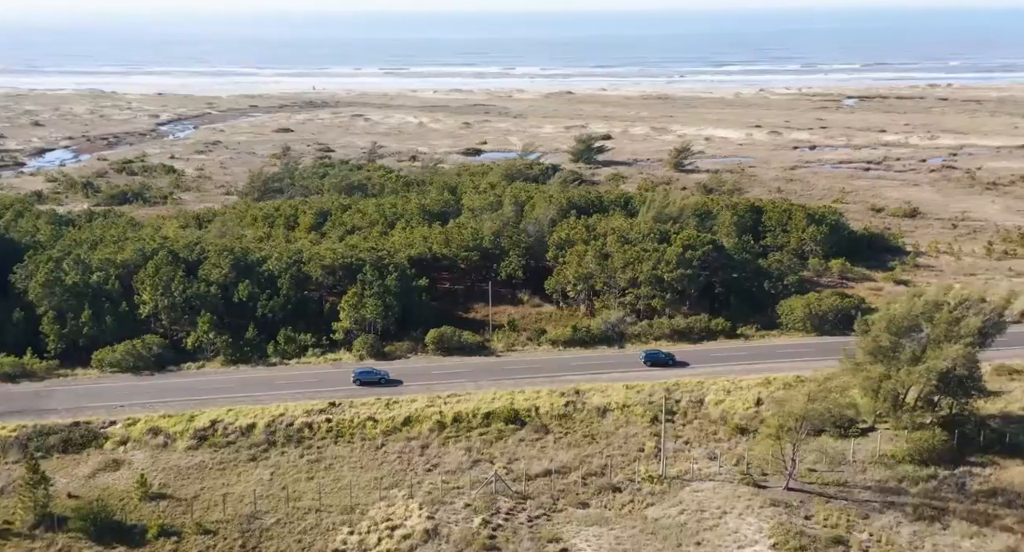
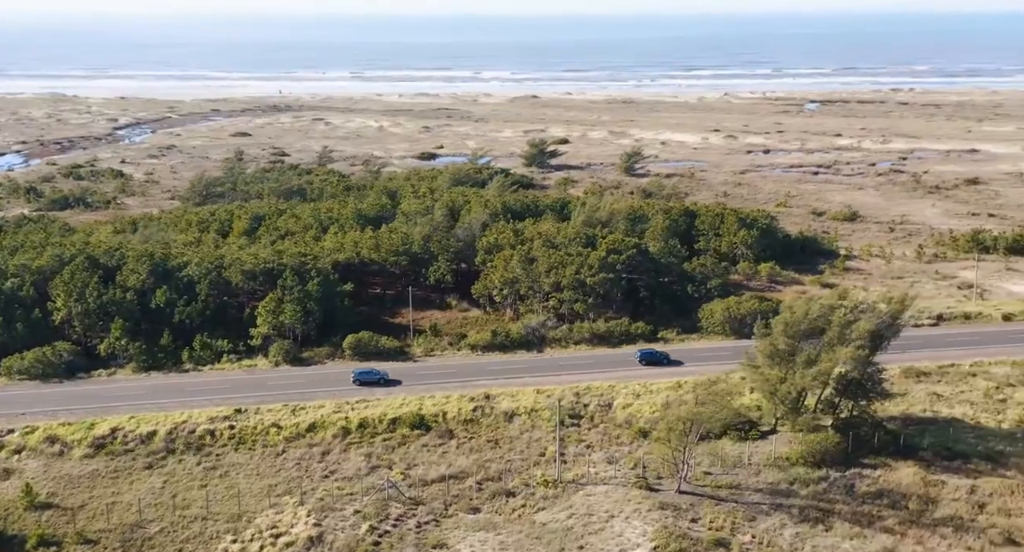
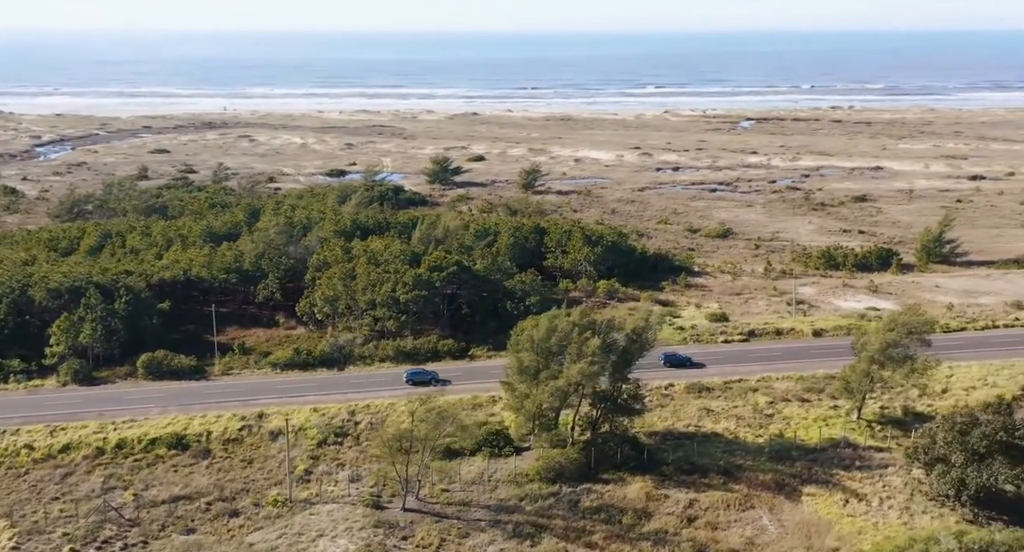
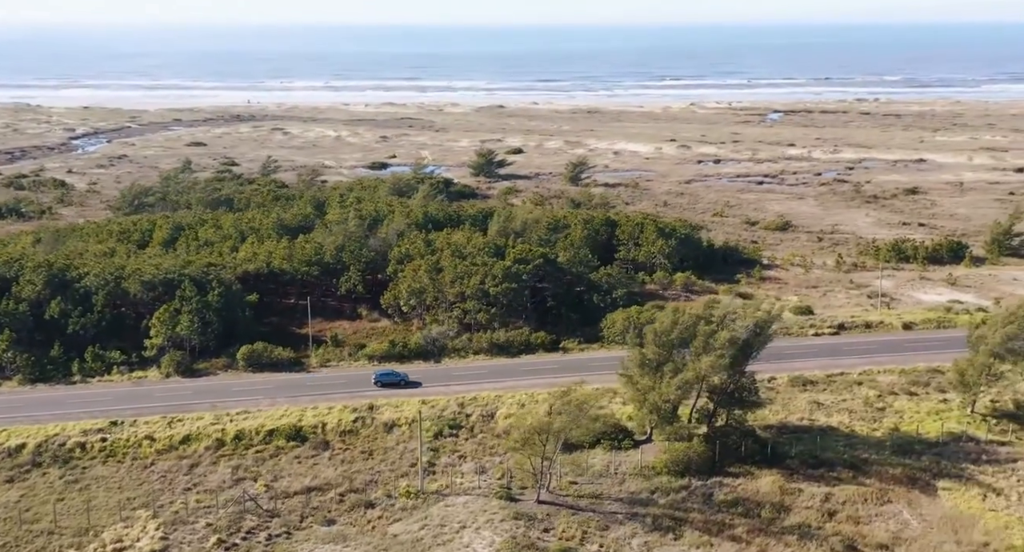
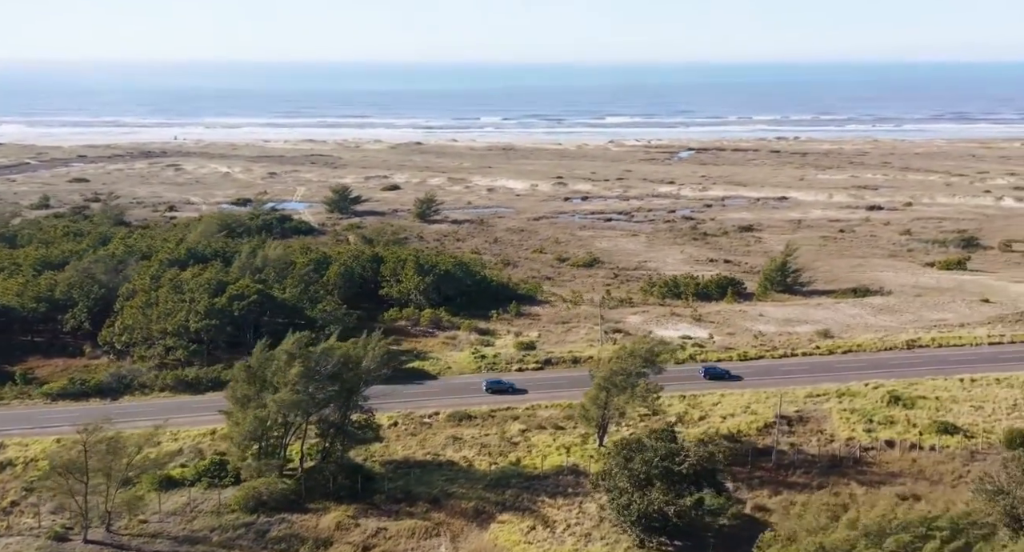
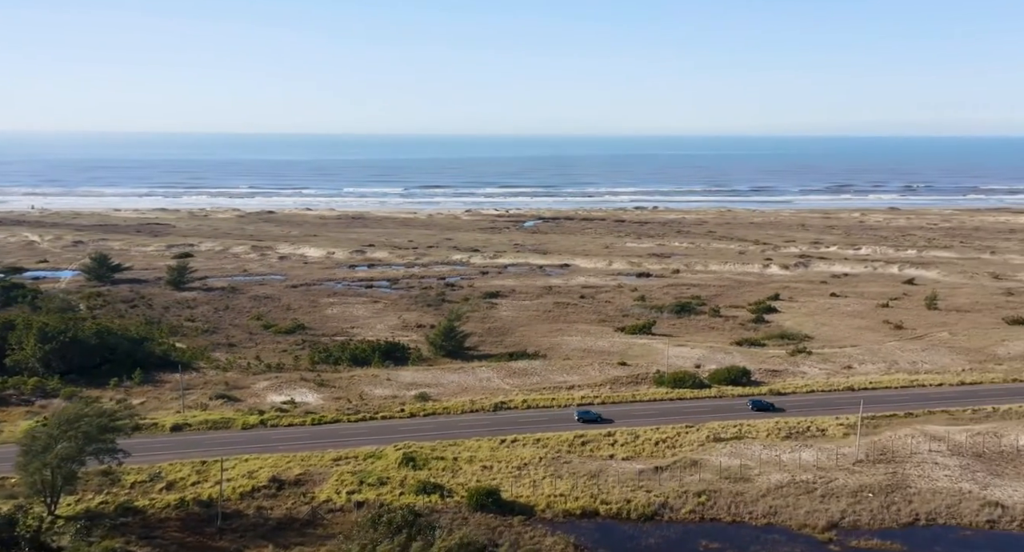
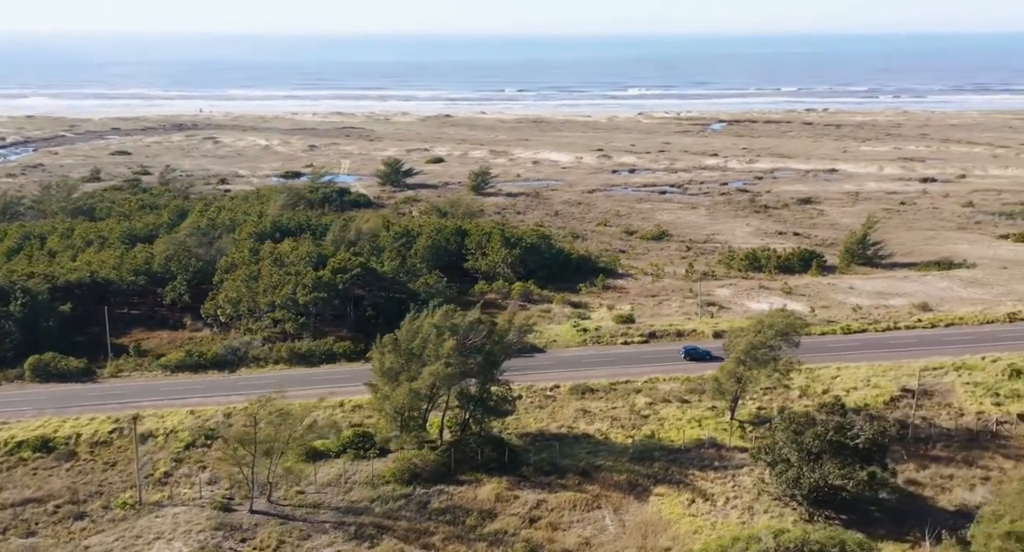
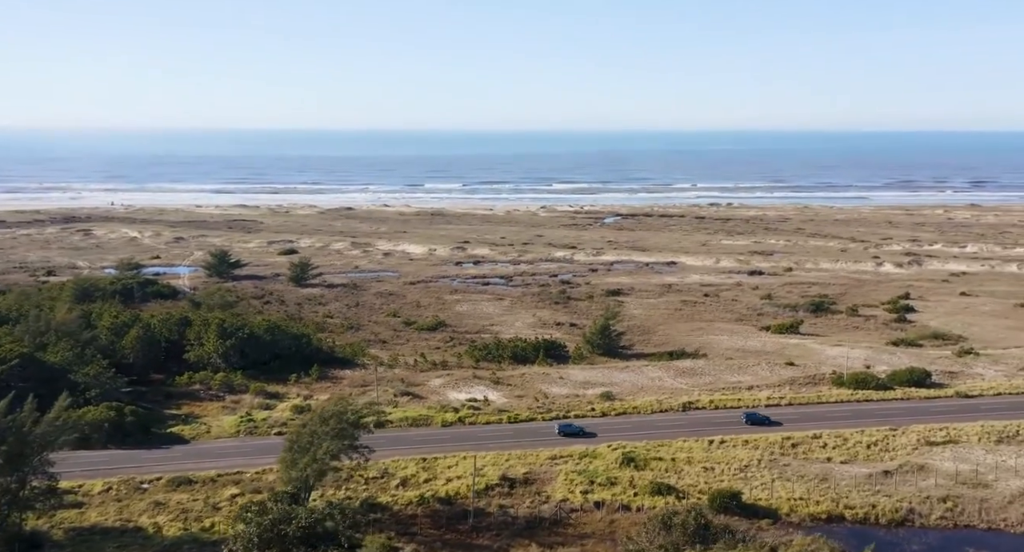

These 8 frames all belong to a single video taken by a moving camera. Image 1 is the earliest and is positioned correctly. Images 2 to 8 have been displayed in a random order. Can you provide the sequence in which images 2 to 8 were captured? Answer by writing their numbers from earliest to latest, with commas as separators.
2, 4, 3, 7, 5, 8, 6
